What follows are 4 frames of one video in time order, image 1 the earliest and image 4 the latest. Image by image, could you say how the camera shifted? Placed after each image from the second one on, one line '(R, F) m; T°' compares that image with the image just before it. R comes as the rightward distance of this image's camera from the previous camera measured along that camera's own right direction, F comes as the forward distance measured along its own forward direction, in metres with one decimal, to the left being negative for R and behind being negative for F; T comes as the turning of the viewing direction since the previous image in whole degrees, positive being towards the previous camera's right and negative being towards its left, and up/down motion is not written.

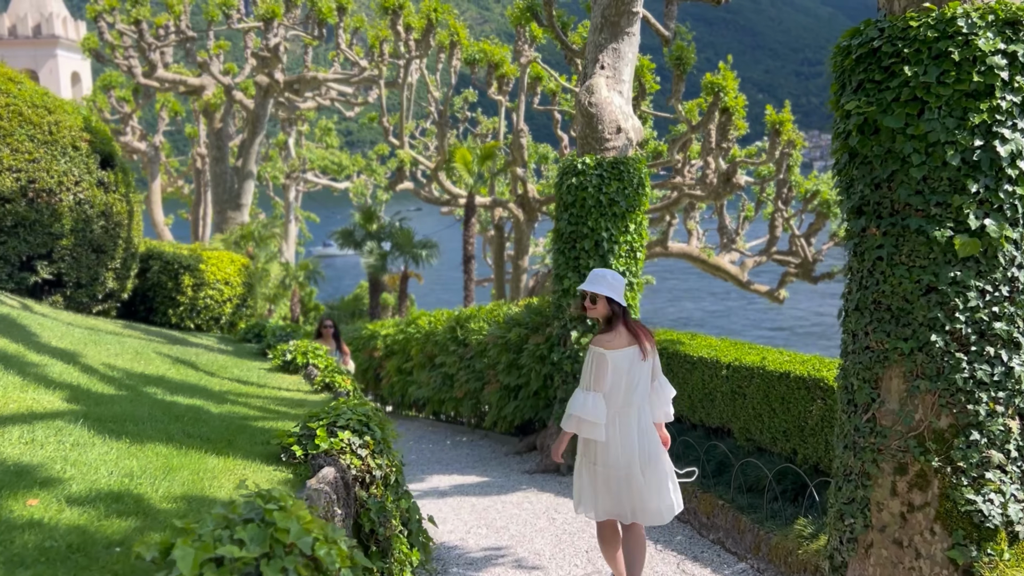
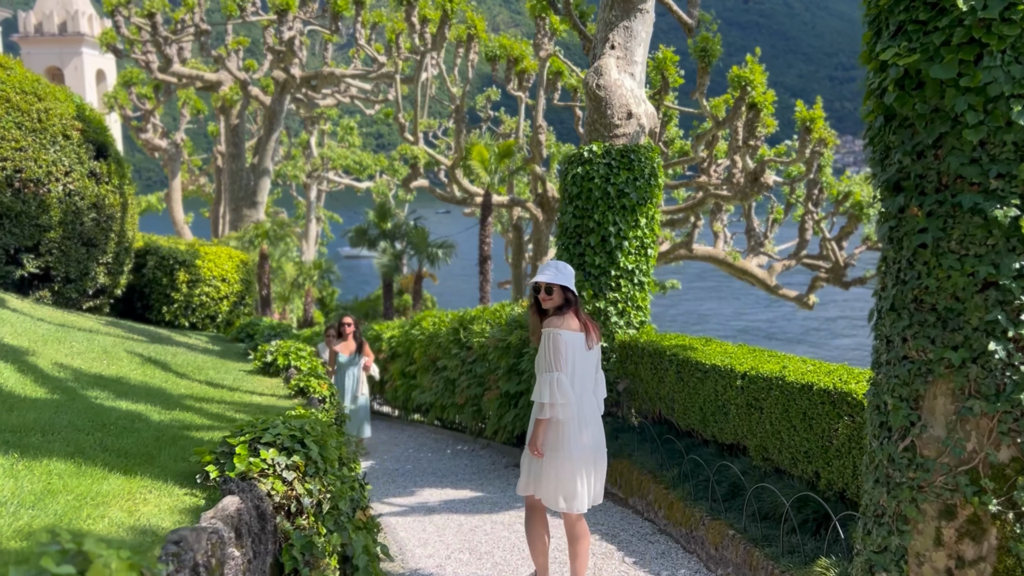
(+0.3, +0.8) m; -2°
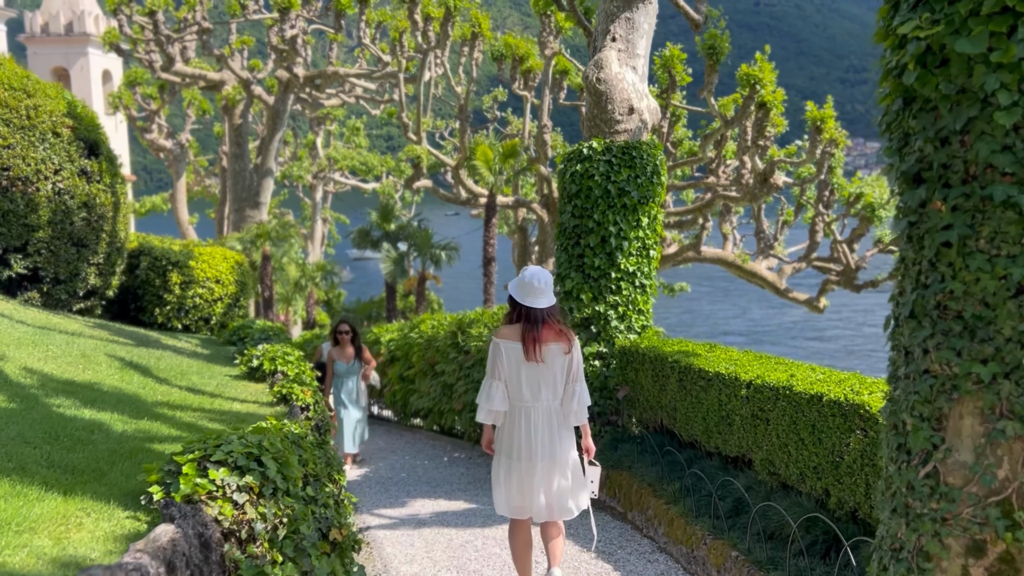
(+0.1, +0.4) m; -1°
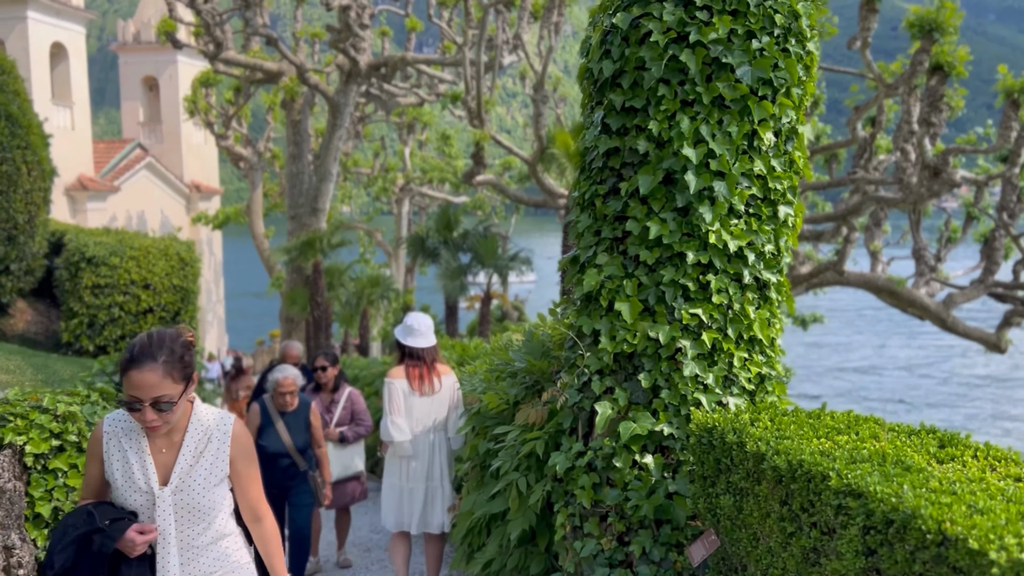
(+0.7, +4.5) m; -8°
